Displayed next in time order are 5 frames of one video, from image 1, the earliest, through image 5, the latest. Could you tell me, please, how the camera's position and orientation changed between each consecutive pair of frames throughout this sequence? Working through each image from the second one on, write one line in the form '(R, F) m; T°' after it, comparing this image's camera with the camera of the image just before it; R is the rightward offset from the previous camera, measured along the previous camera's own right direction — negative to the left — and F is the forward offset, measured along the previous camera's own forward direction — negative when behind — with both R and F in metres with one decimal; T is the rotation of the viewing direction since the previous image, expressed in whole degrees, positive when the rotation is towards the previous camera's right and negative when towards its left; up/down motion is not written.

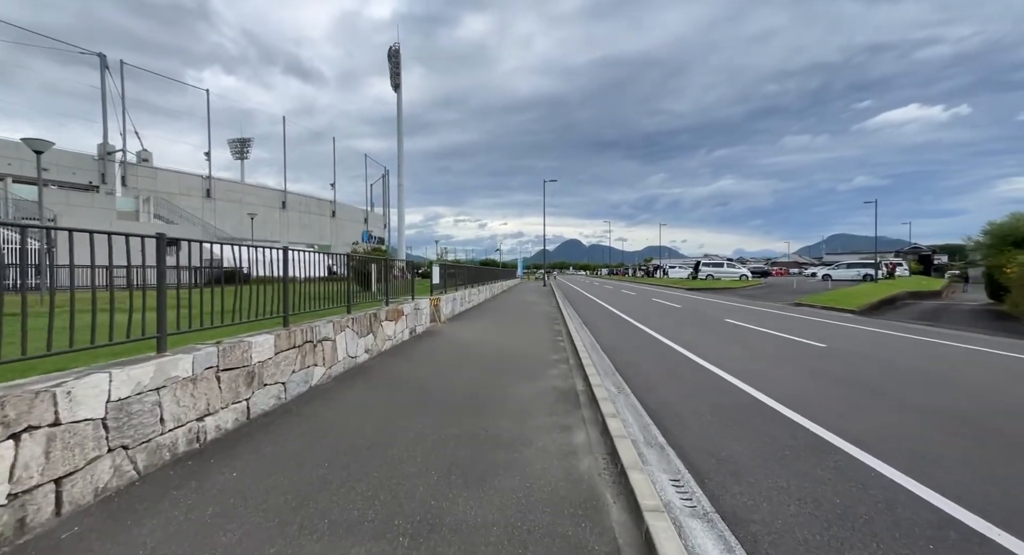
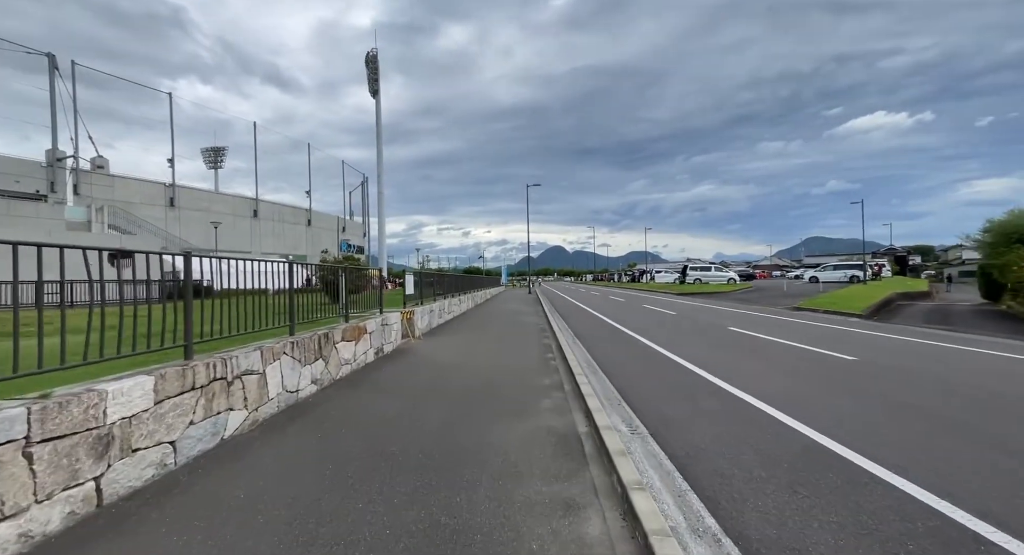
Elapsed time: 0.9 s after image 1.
(+0.1, +1.3) m; +2°
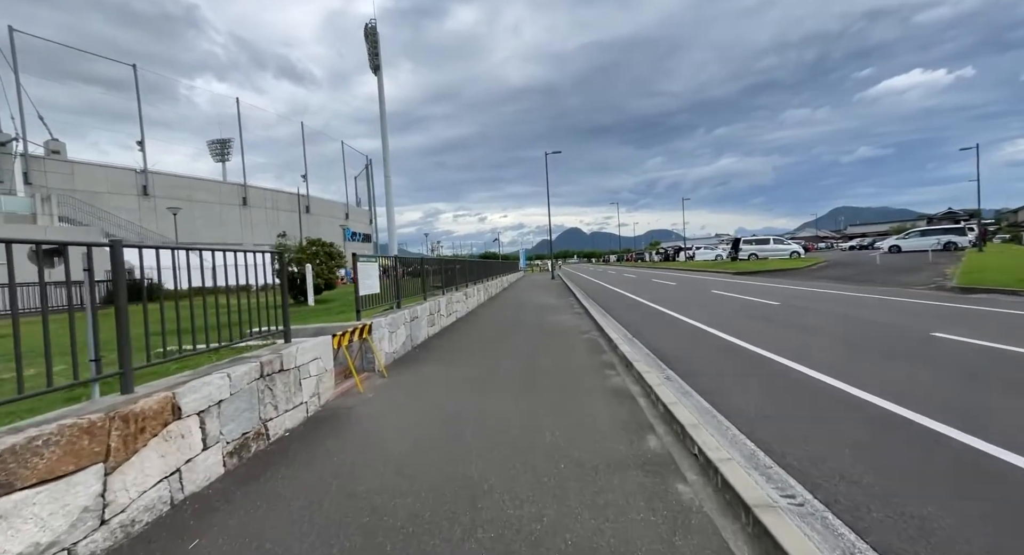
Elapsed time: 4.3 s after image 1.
(-0.2, +5.2) m; -2°
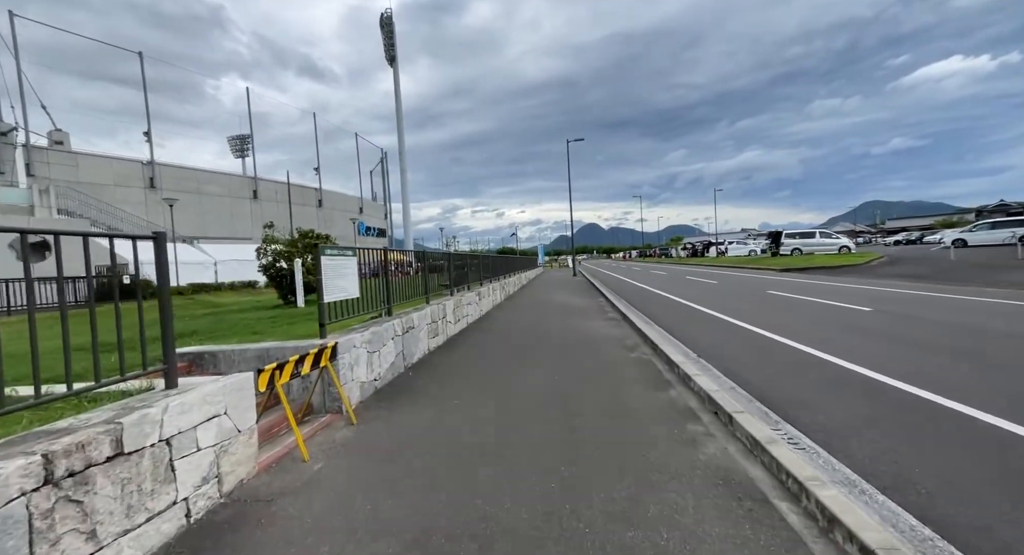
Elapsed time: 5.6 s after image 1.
(-0.1, +2.1) m; -2°
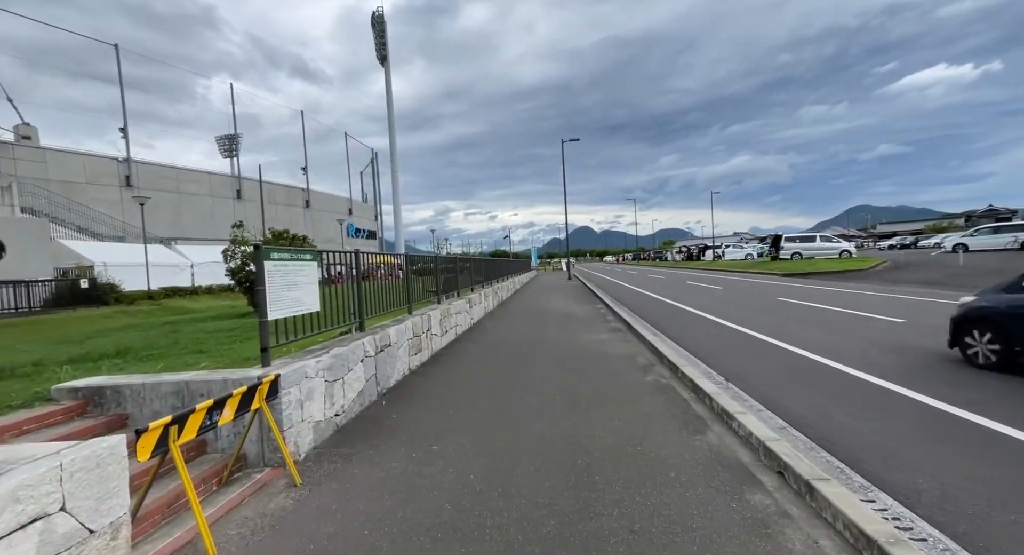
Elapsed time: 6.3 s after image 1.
(0.0, +1.1) m; +1°
